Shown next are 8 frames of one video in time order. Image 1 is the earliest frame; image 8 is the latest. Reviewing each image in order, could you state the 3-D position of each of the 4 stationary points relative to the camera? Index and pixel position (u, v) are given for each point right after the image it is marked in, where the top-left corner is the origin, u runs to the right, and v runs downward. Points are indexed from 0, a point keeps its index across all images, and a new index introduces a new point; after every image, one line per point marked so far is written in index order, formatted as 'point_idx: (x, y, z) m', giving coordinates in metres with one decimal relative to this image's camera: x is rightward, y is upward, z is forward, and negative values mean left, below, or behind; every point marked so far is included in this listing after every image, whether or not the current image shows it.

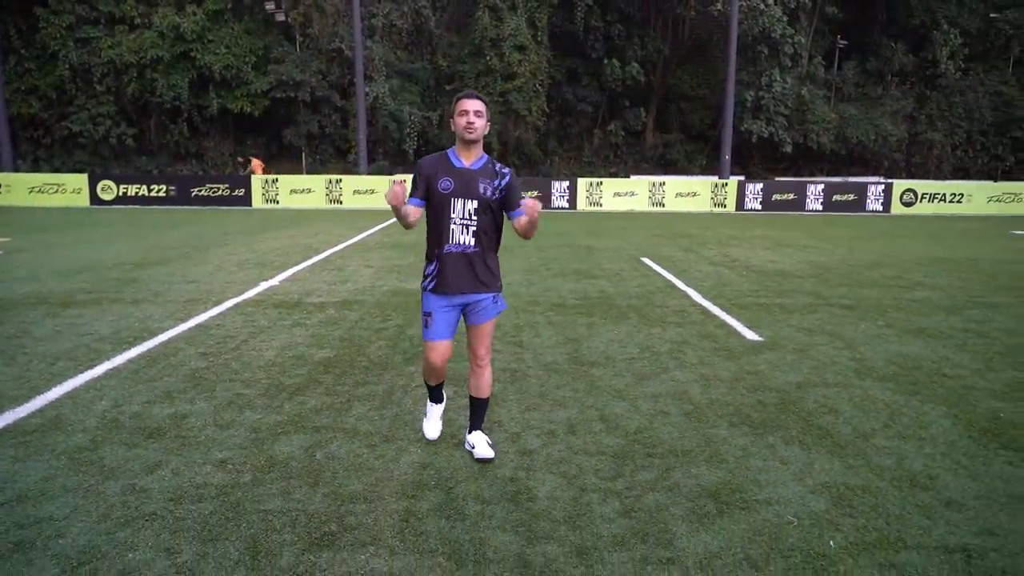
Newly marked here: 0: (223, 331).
0: (-2.7, -0.4, +6.7) m
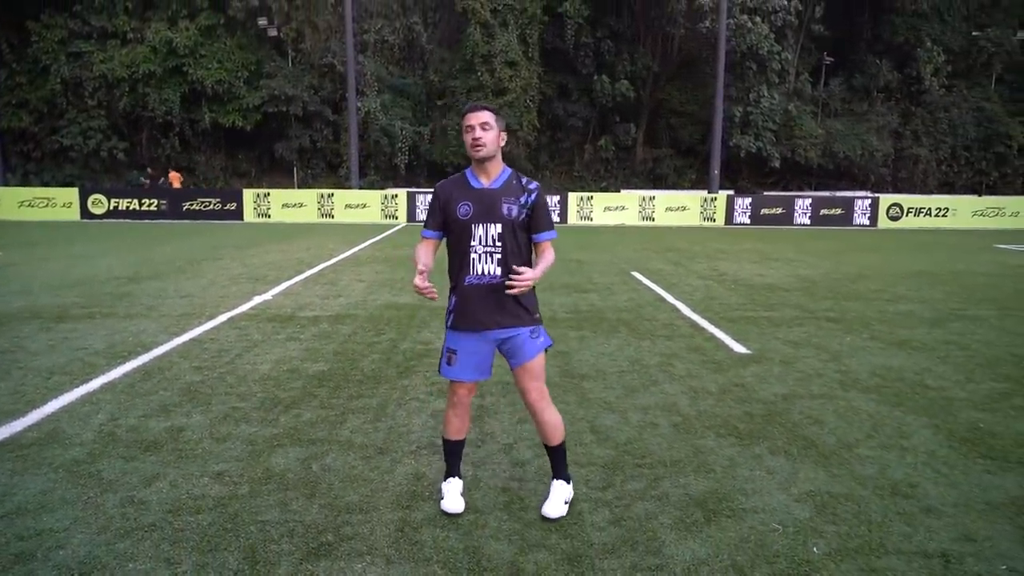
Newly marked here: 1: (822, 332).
0: (-2.8, -0.5, +6.8) m
1: (+3.4, -0.5, +7.7) m
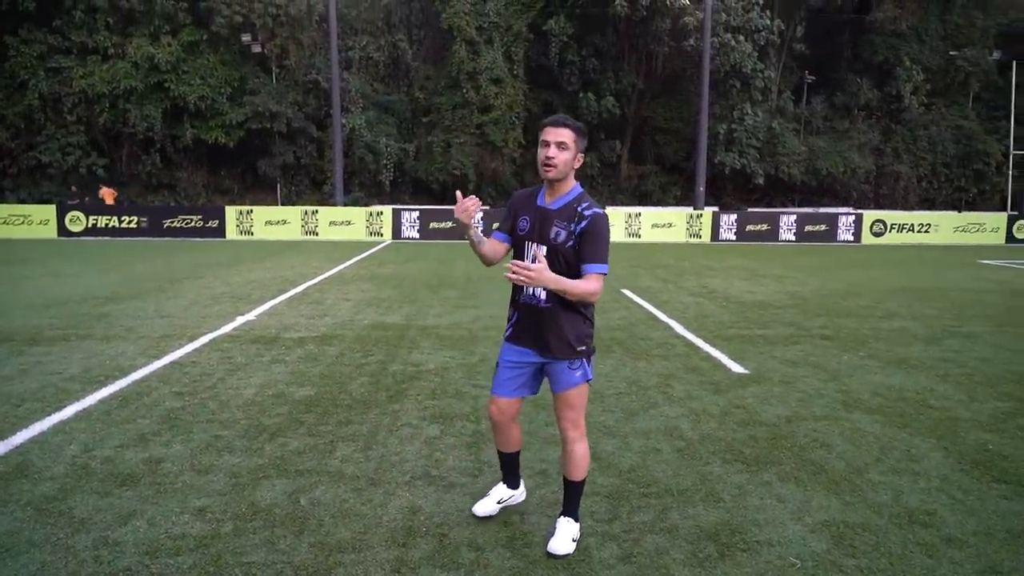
0: (-2.9, -0.7, +6.5) m
1: (+3.3, -0.7, +7.6) m
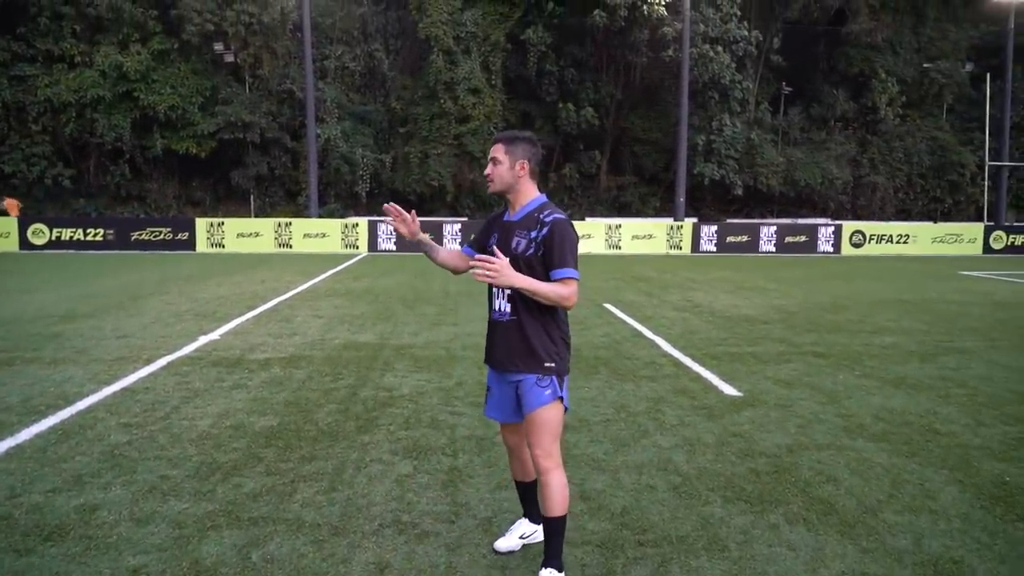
0: (-3.0, -0.9, +6.0) m
1: (+3.1, -0.8, +7.3) m
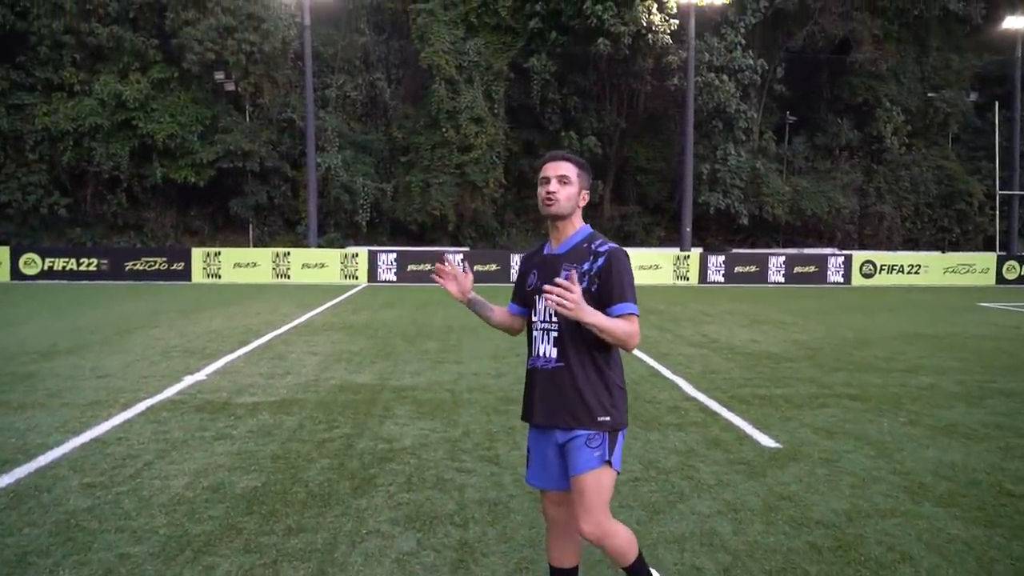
0: (-2.9, -1.2, +5.4) m
1: (+3.2, -1.2, +6.7) m
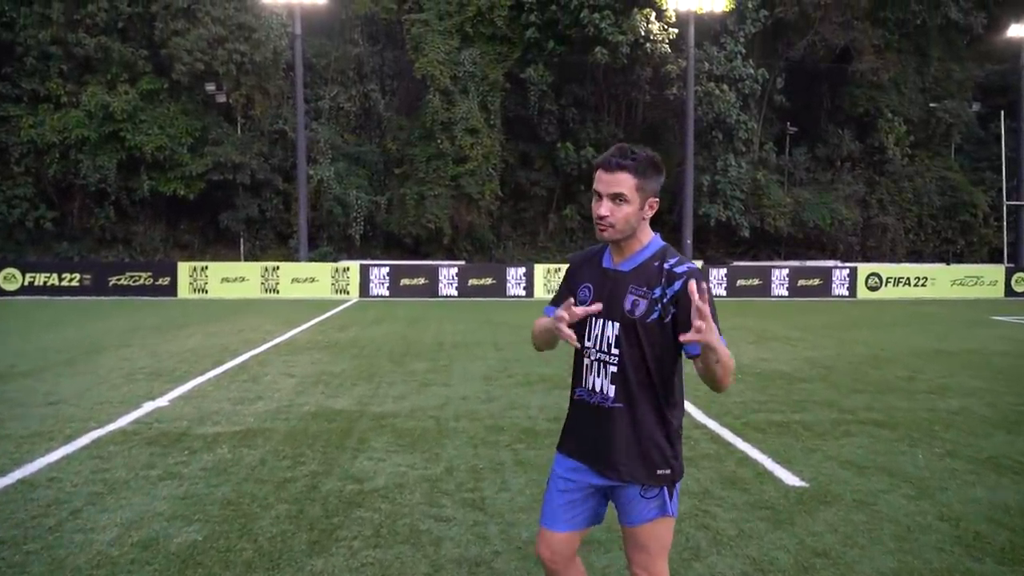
0: (-3.0, -1.3, +4.7) m
1: (+3.1, -1.3, +6.0) m
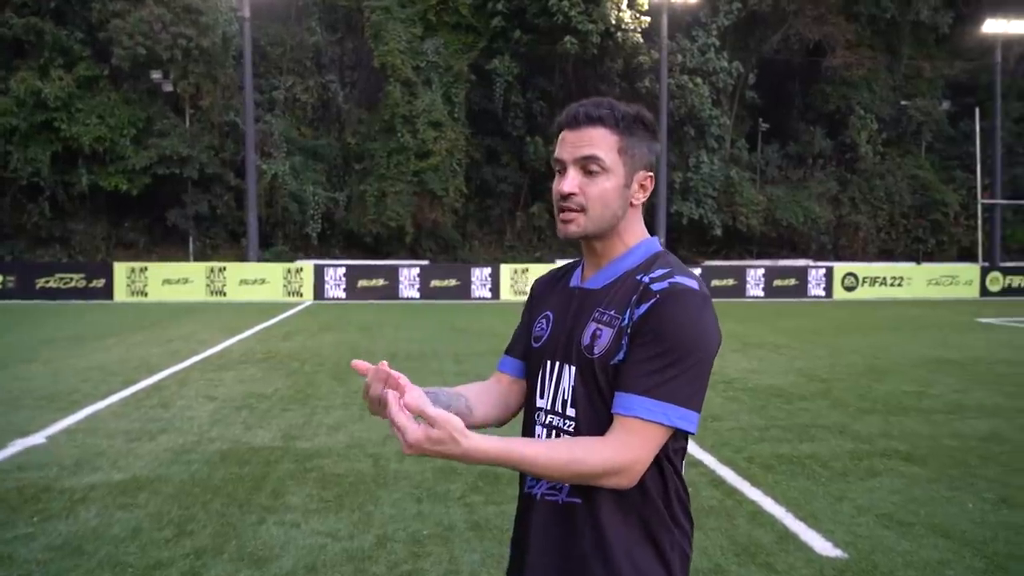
0: (-3.3, -1.4, +3.3) m
1: (+2.8, -1.4, +4.9) m
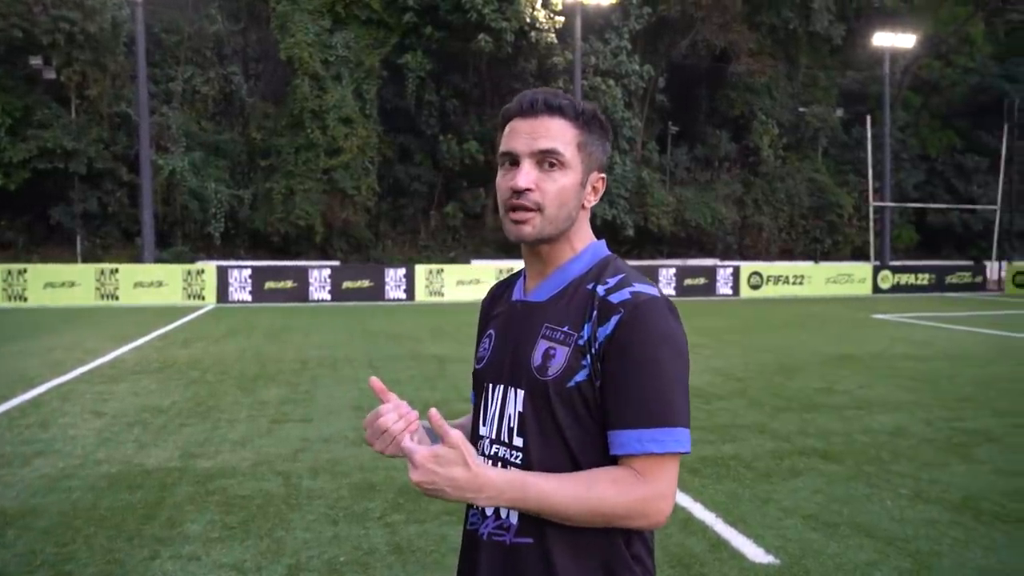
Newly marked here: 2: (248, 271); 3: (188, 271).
0: (-3.5, -1.5, +2.7) m
1: (+2.3, -1.4, +5.0) m
2: (-7.0, +0.5, +18.9) m
3: (-8.5, +0.5, +18.5) m
